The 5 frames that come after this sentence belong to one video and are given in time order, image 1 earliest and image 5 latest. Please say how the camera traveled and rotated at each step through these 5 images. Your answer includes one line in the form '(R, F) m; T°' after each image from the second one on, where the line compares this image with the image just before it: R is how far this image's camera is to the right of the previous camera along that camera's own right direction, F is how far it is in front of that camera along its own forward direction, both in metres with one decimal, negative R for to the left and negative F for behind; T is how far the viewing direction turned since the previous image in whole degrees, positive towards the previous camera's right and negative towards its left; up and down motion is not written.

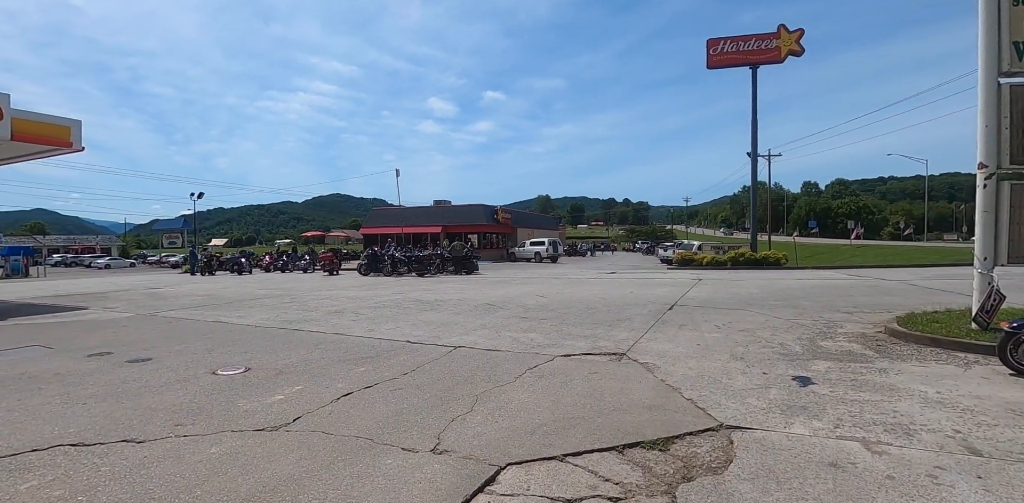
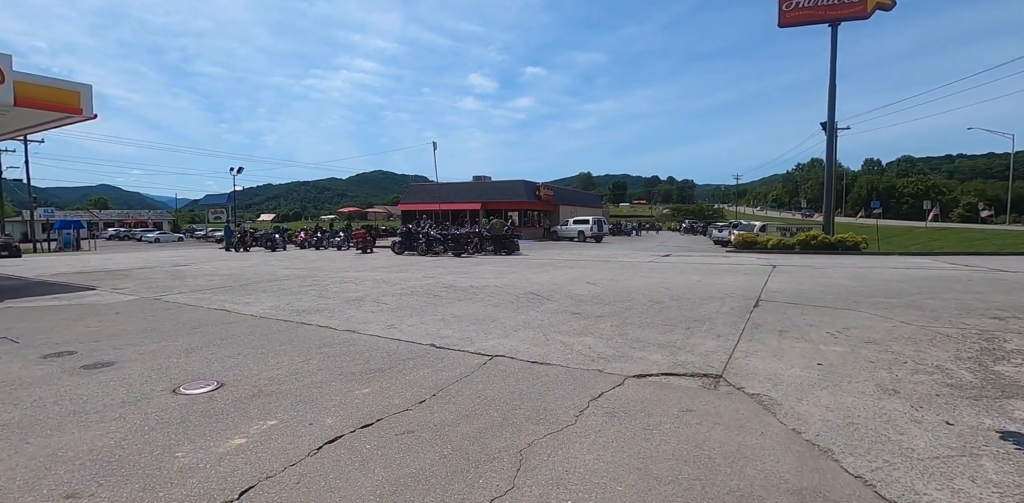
(-0.2, +1.7) m; -5°
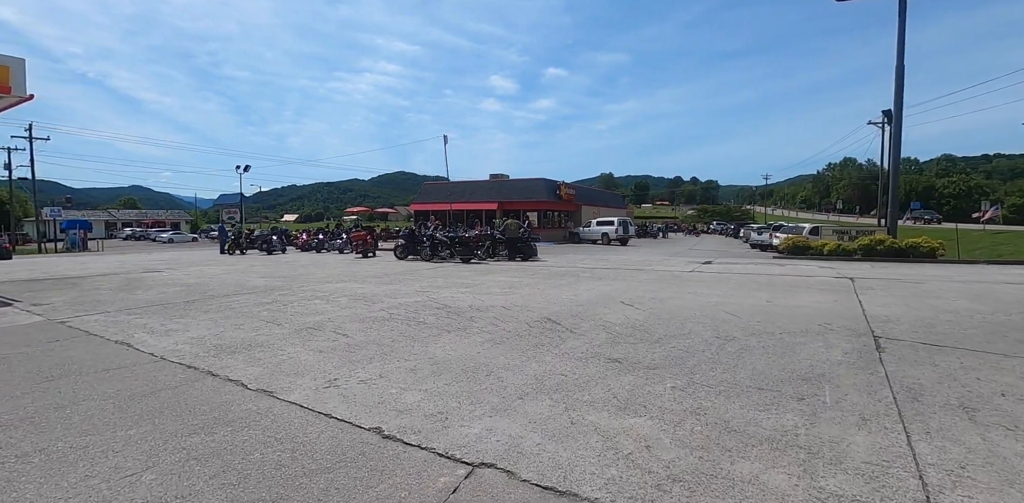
(+0.1, +2.4) m; -3°
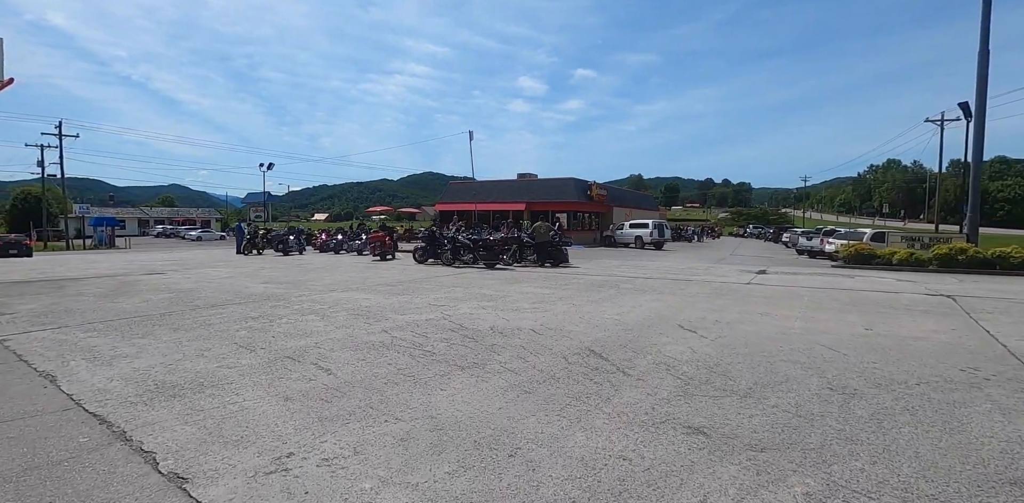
(-0.1, +1.5) m; -3°
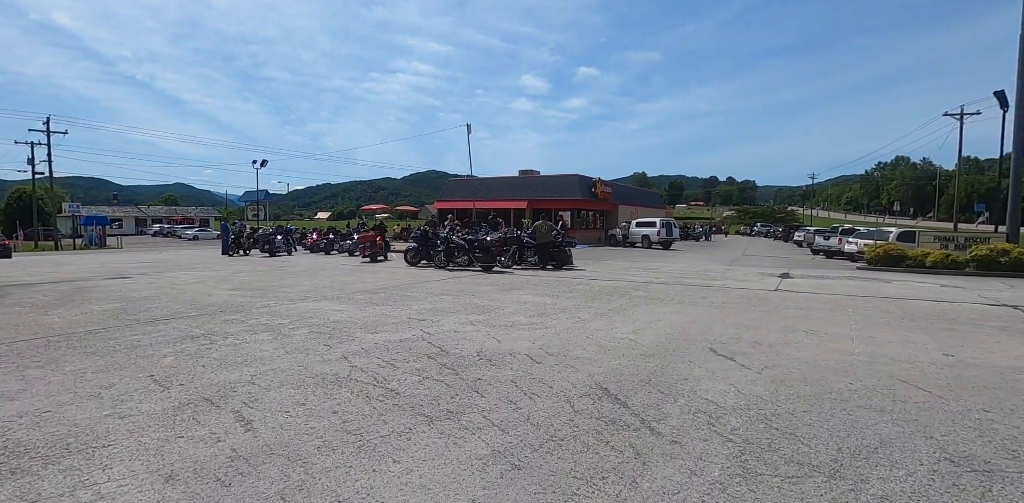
(+0.1, +1.3) m; -1°
